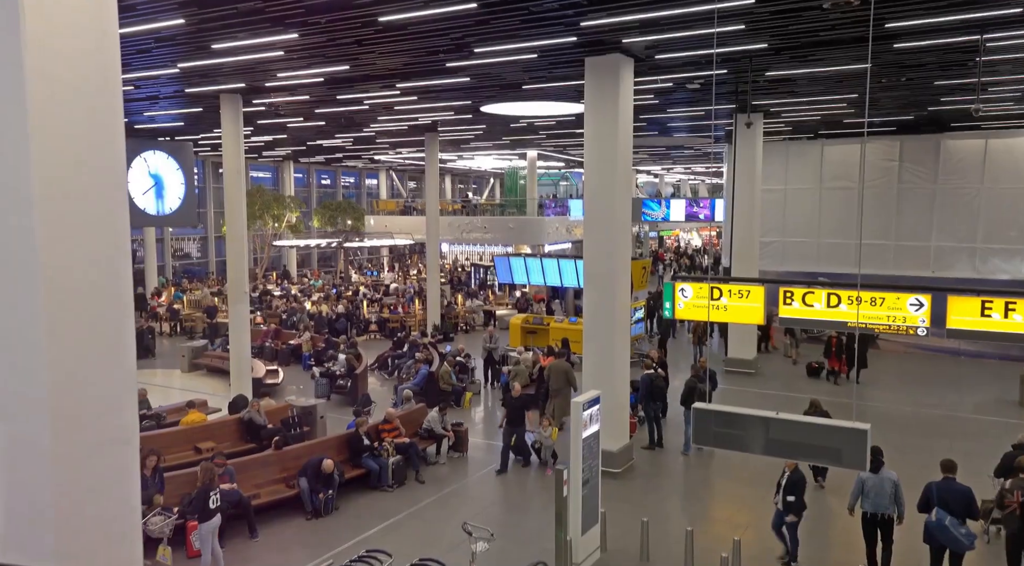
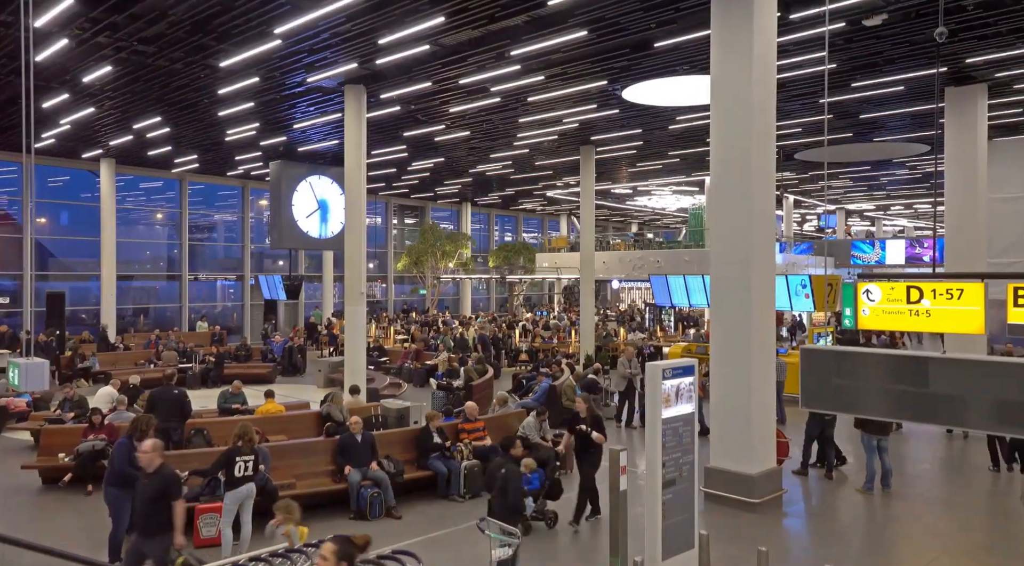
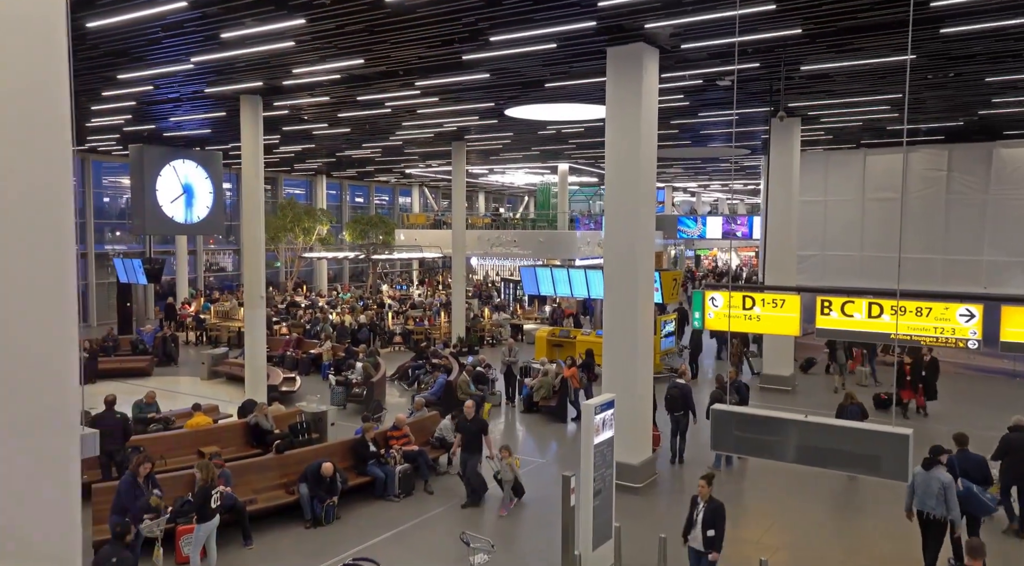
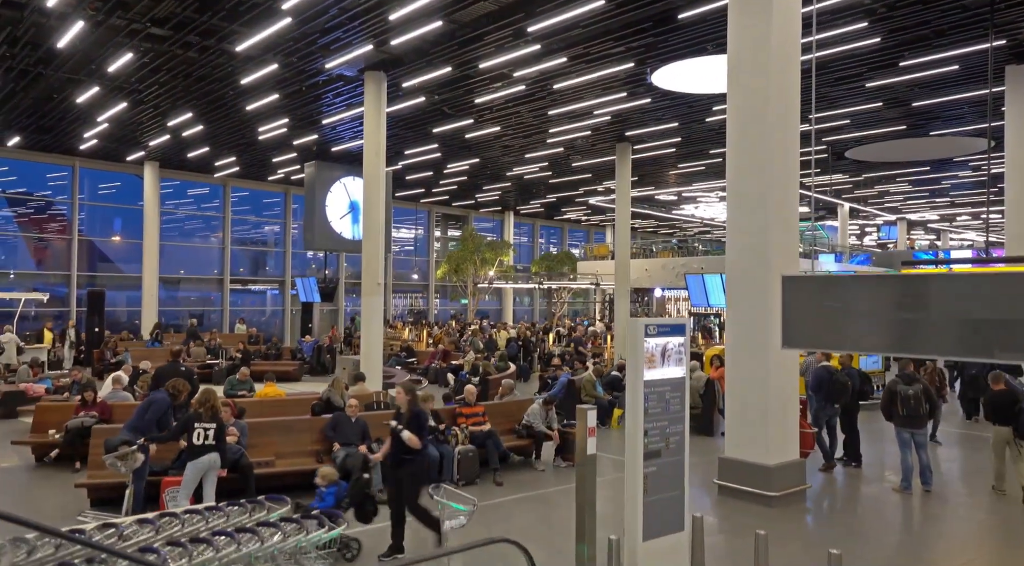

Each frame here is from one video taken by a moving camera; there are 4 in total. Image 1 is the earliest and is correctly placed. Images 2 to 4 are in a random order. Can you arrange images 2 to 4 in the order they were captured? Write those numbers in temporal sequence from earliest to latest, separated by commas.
3, 2, 4
